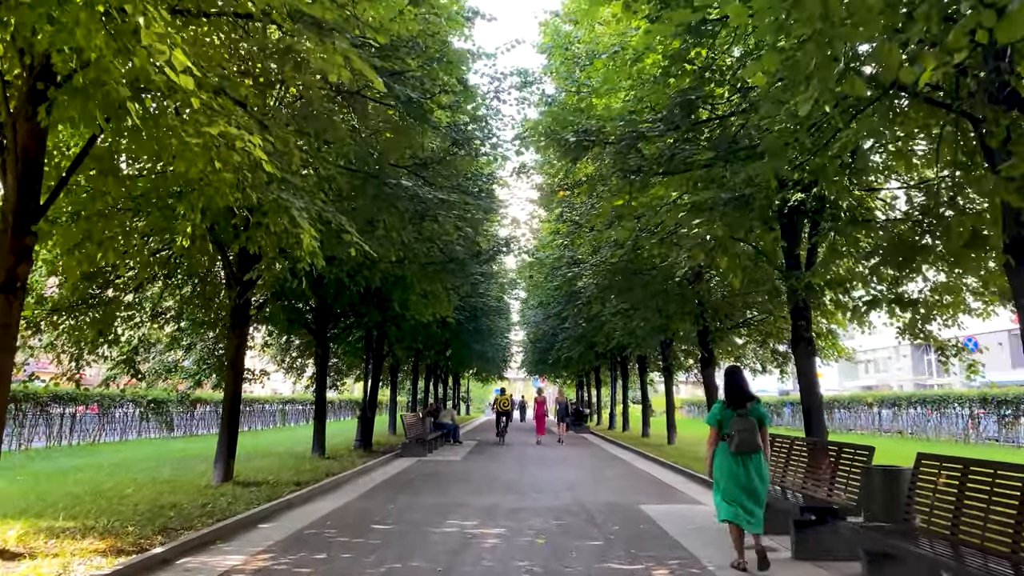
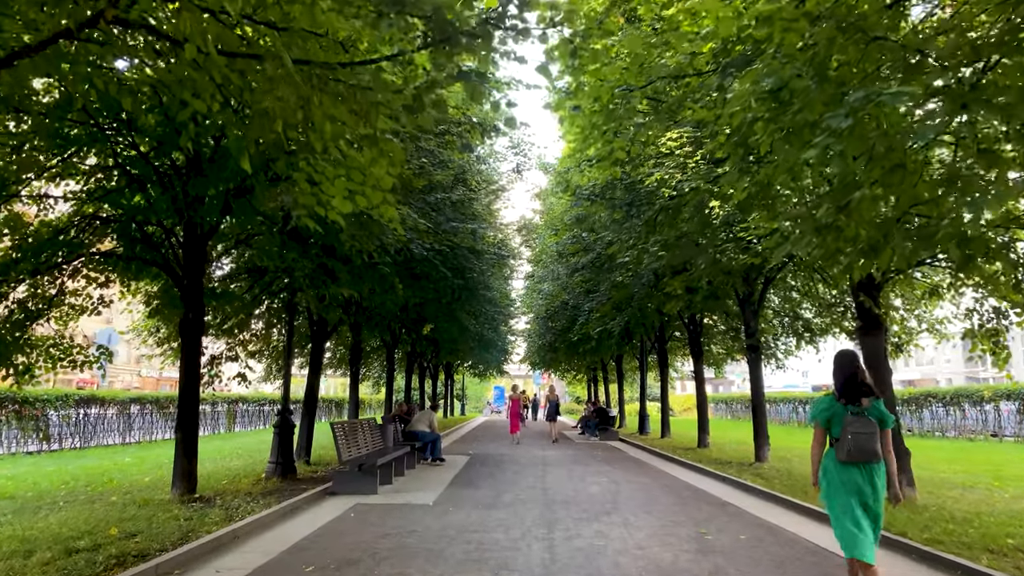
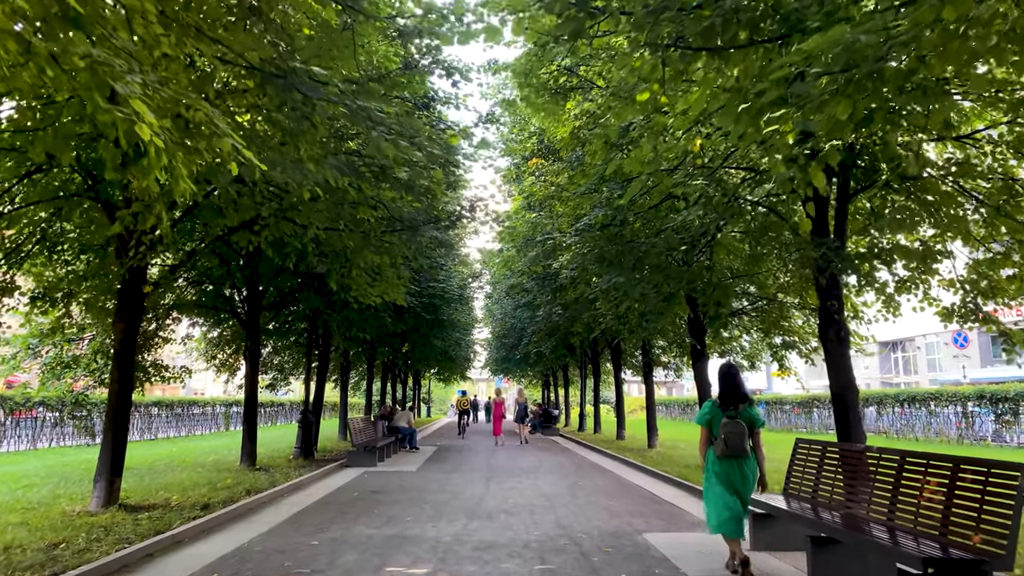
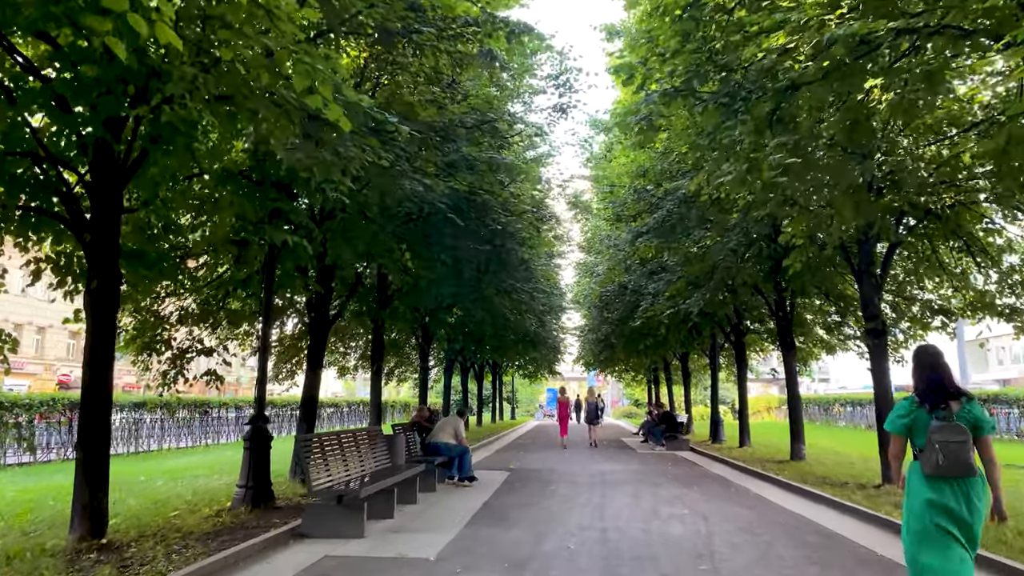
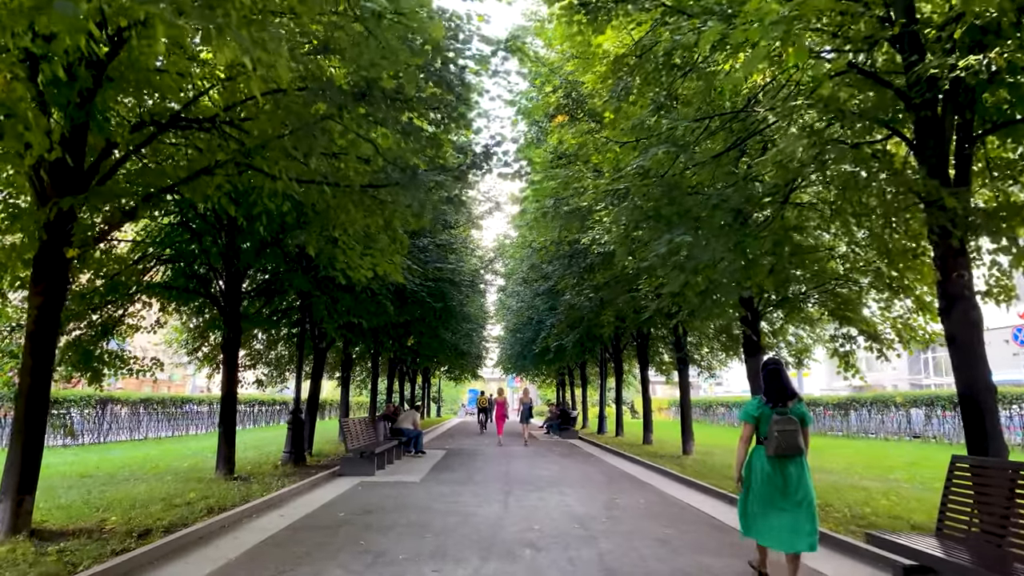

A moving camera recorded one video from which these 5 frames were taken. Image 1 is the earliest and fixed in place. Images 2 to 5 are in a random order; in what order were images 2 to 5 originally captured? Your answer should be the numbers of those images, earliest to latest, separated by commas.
3, 5, 2, 4
